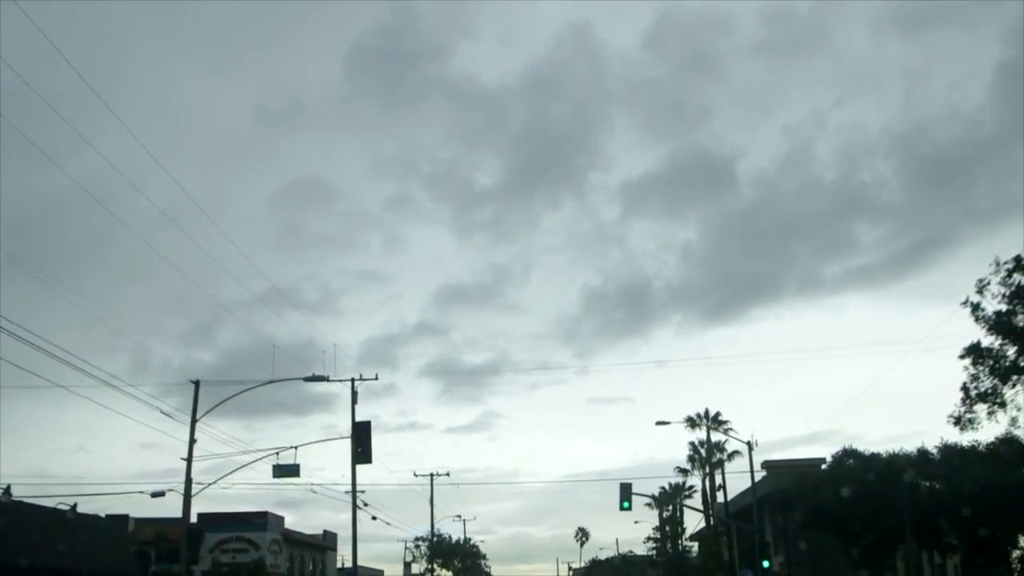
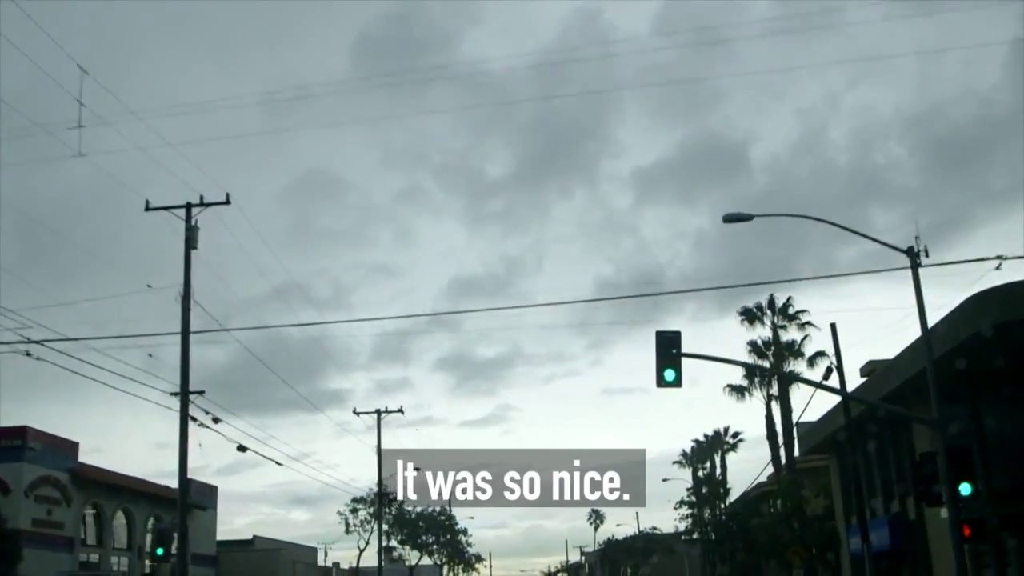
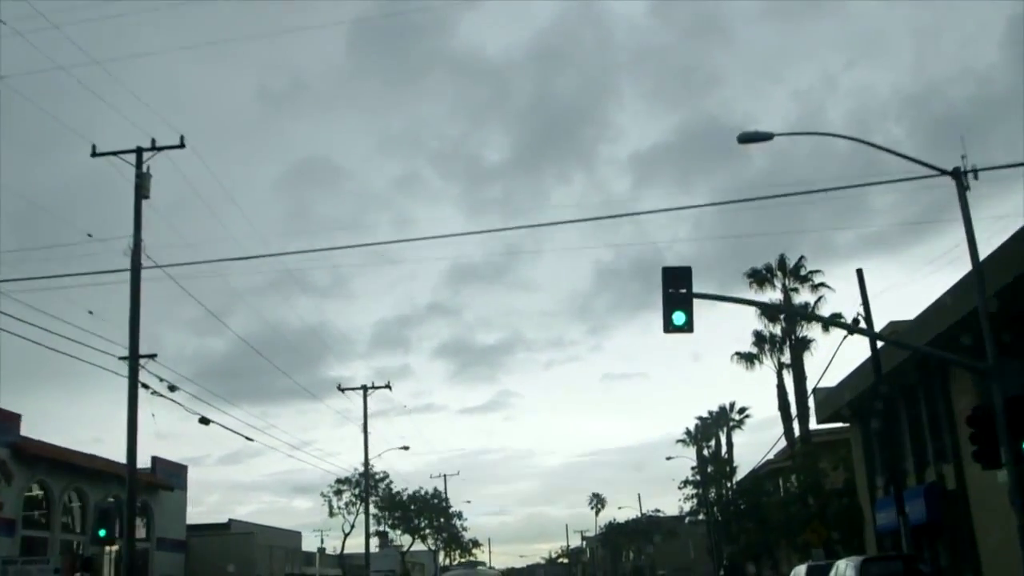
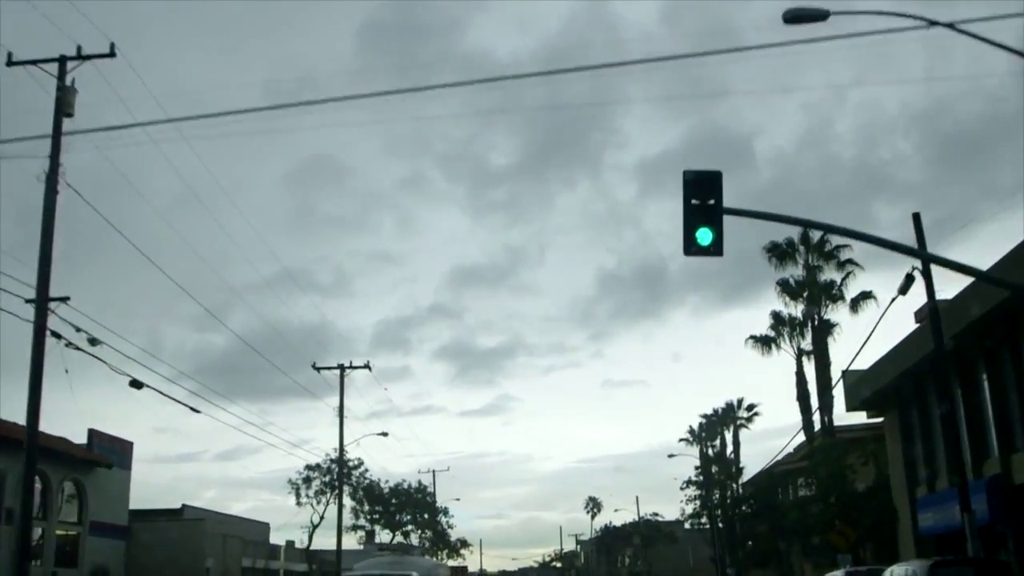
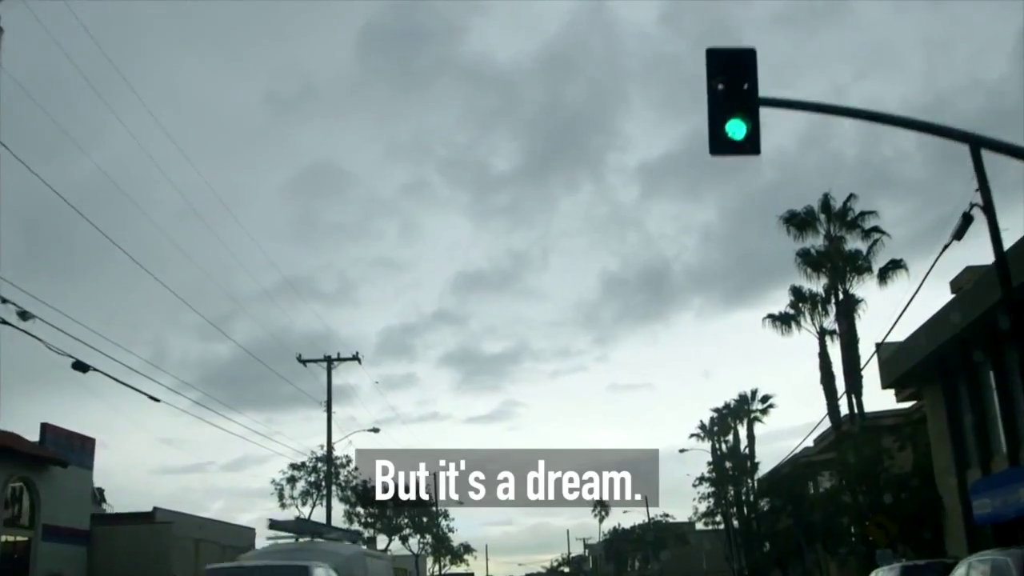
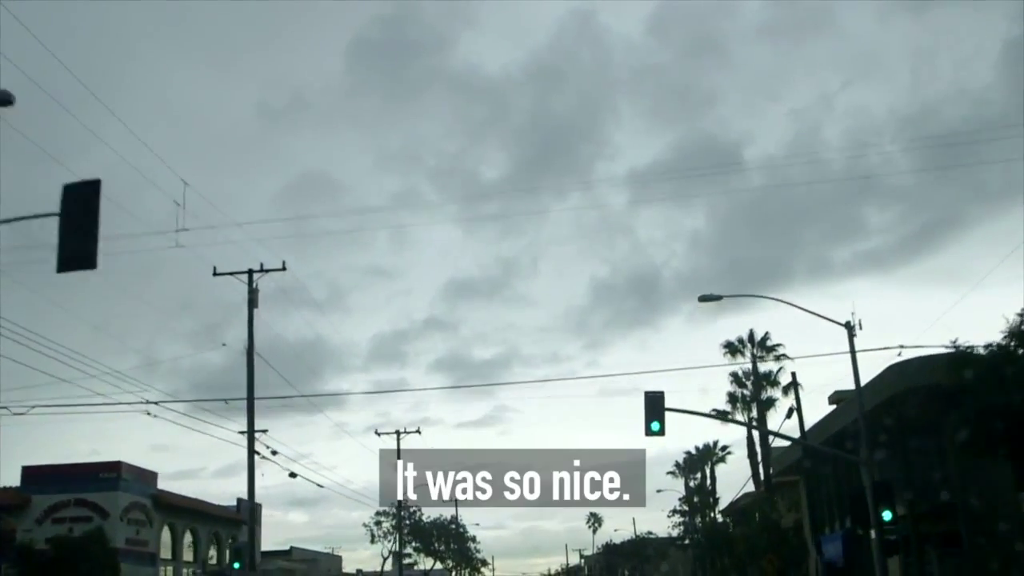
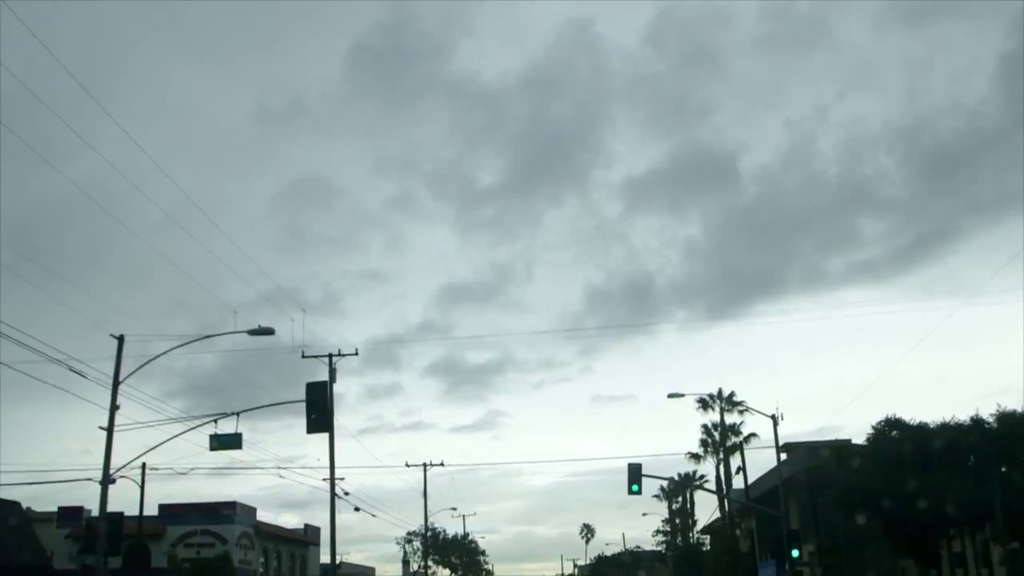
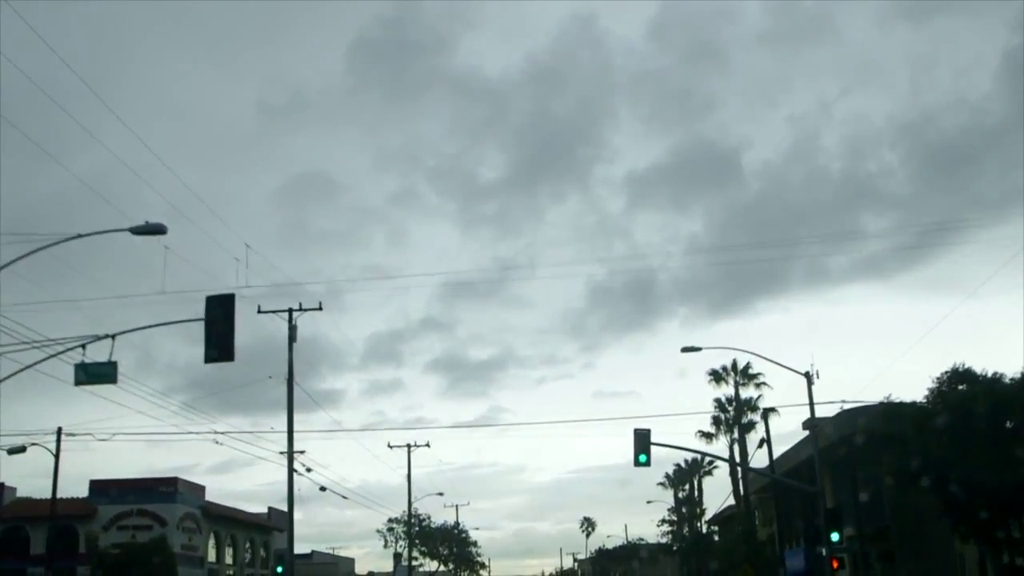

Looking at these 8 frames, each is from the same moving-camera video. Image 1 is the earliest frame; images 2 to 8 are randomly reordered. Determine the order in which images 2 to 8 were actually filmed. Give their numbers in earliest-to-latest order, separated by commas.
7, 8, 6, 2, 3, 4, 5
